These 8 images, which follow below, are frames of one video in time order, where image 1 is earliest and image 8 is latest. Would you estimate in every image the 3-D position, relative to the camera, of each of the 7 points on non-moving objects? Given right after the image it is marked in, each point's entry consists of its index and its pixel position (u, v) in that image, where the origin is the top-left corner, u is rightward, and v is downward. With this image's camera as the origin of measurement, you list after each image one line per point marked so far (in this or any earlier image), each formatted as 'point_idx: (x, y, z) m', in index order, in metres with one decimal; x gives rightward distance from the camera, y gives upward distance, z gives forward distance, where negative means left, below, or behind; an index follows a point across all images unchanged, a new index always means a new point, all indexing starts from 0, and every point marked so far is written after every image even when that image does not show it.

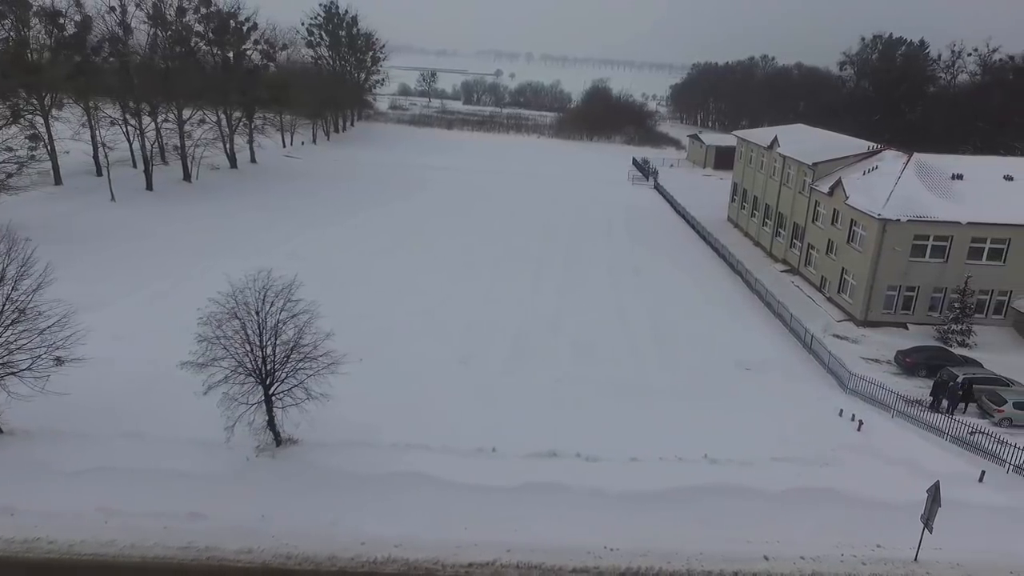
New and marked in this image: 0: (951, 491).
0: (+11.8, -5.5, +19.2) m
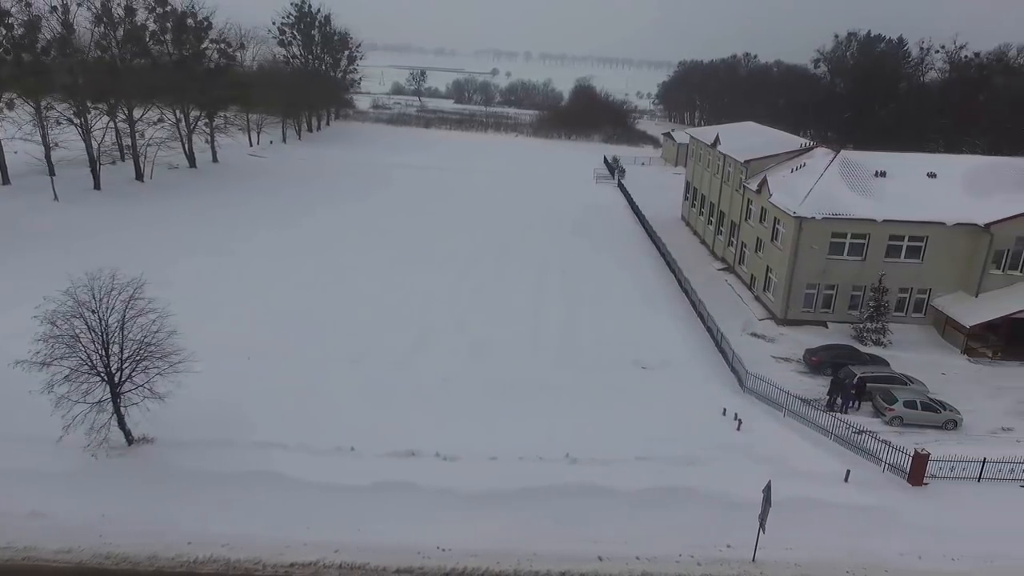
0: (+8.0, -5.4, +19.0) m
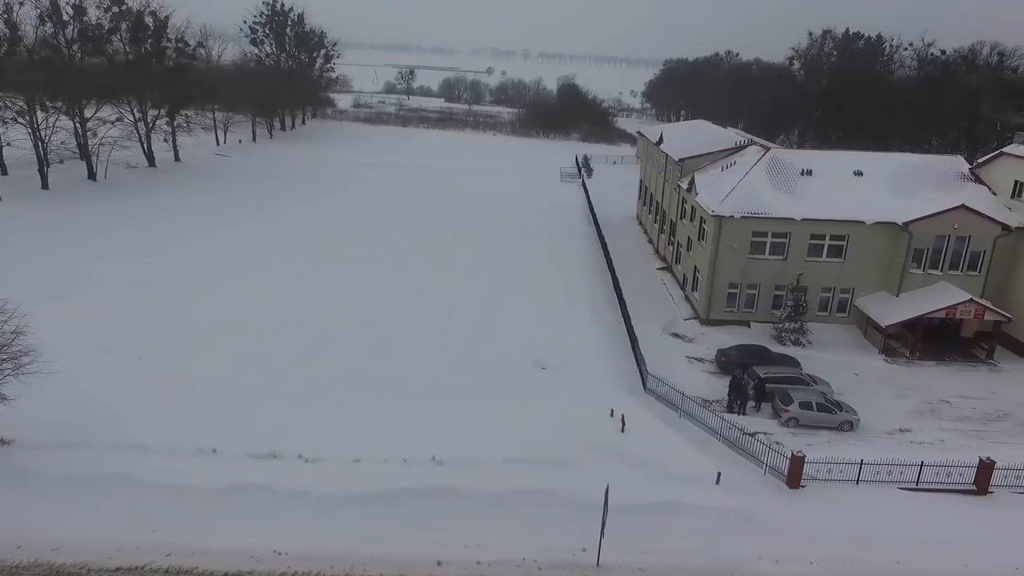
0: (+4.4, -5.4, +18.8) m
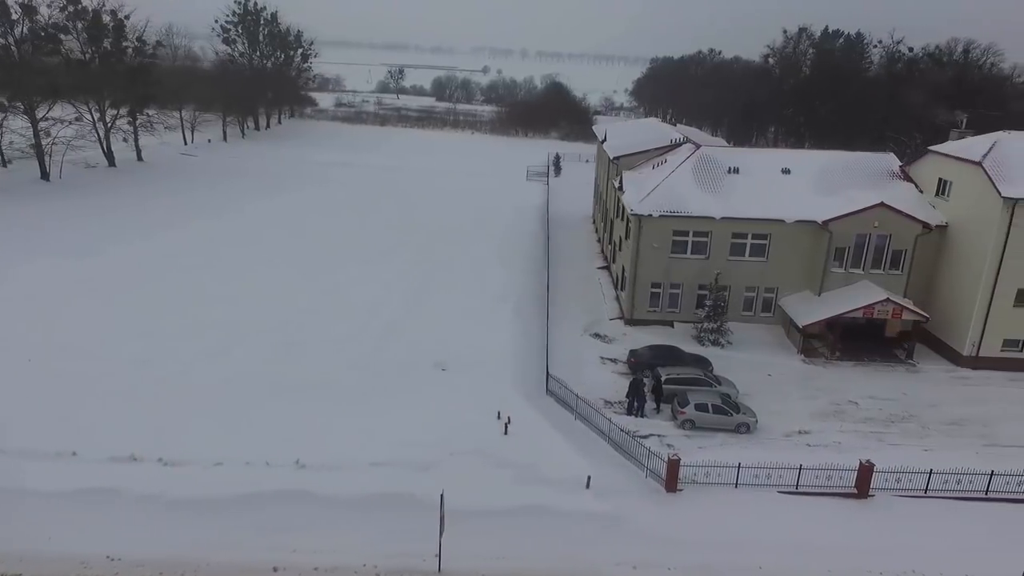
0: (+0.9, -5.4, +18.5) m
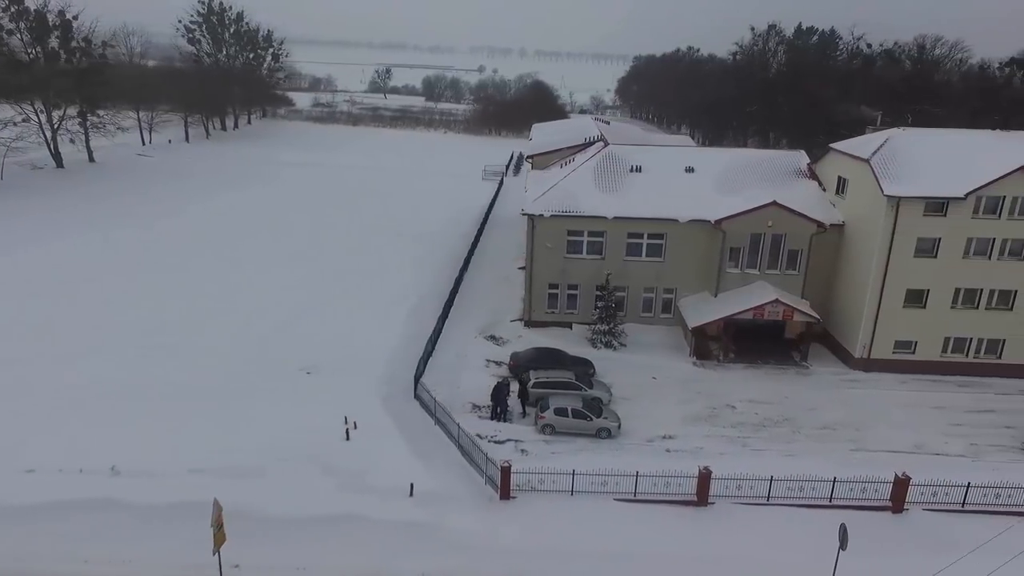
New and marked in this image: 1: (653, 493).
0: (-3.7, -5.5, +18.0) m
1: (+3.8, -5.5, +19.0) m
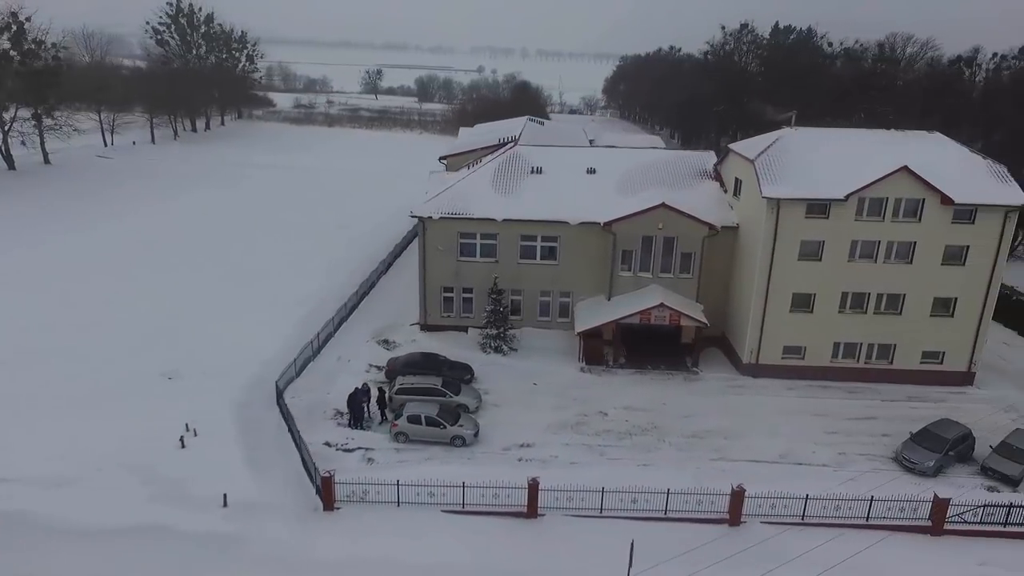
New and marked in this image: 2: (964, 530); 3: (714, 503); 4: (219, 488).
0: (-8.2, -5.6, +17.5) m
1: (-0.8, -5.6, +18.5) m
2: (+11.7, -6.3, +18.4) m
3: (+5.3, -5.6, +18.5) m
4: (-7.3, -5.2, +18.7) m
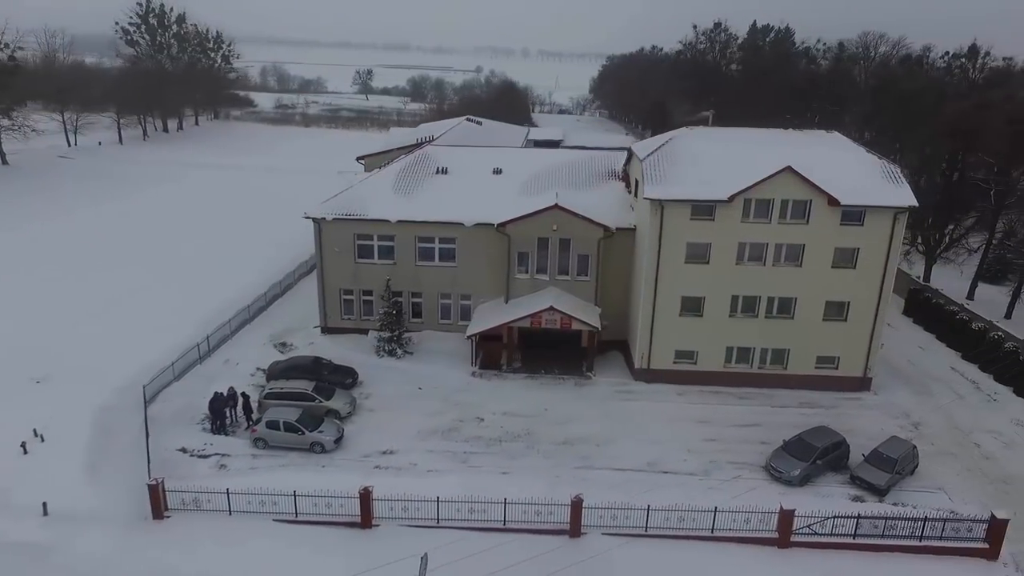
0: (-12.5, -5.7, +17.1) m
1: (-5.0, -5.7, +18.0) m
2: (+7.5, -6.4, +17.8) m
3: (+1.0, -5.7, +18.0) m
4: (-11.6, -5.3, +18.2) m
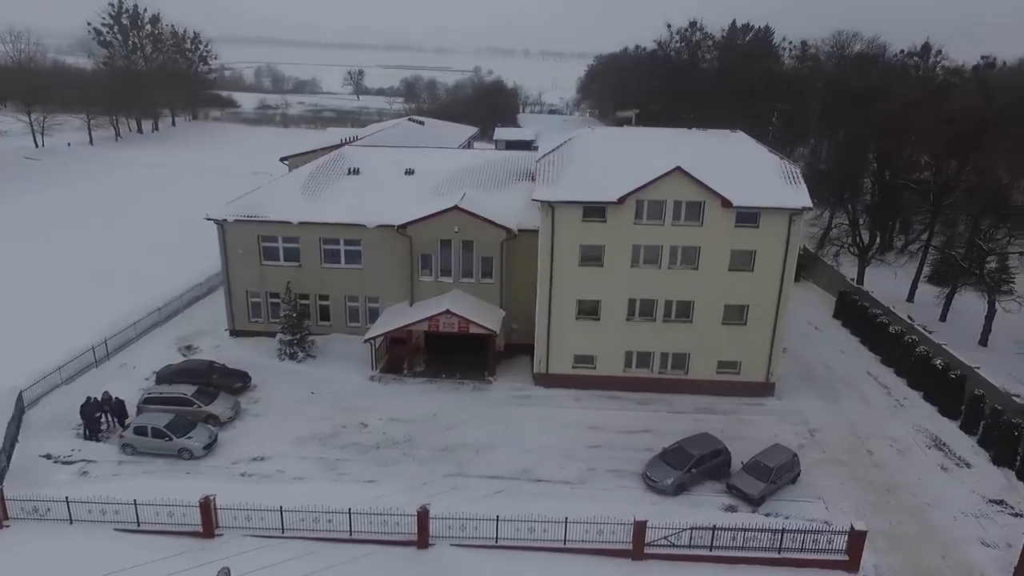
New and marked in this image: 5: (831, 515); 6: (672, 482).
0: (-16.2, -5.8, +16.8) m
1: (-8.8, -5.8, +17.6) m
2: (+3.7, -6.5, +17.3) m
3: (-2.7, -5.8, +17.5) m
4: (-15.3, -5.4, +17.9) m
5: (+8.7, -6.2, +19.4) m
6: (+4.4, -5.4, +19.8) m
